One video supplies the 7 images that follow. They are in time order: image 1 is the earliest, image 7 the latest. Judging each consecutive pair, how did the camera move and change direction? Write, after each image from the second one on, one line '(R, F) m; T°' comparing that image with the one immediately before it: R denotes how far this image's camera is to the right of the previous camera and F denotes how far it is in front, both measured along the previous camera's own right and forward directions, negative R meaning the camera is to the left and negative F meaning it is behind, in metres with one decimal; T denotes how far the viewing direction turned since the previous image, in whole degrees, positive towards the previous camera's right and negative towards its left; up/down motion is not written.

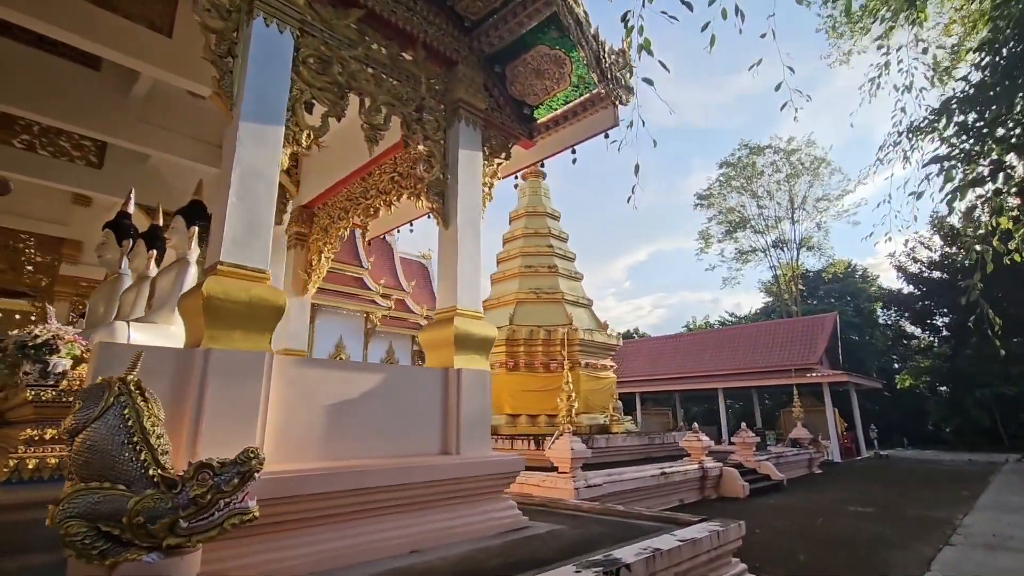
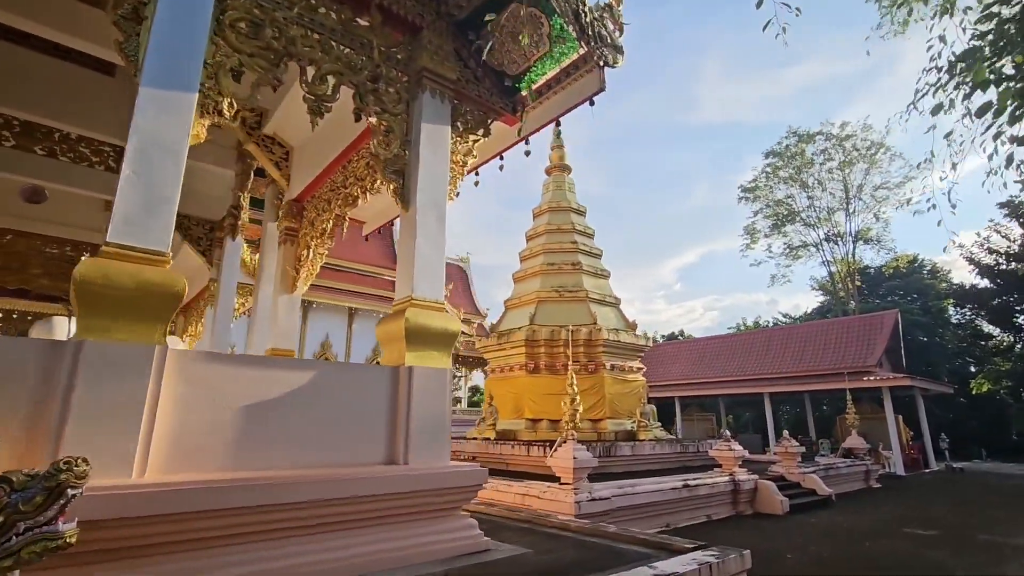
(+0.4, +0.4) m; -5°
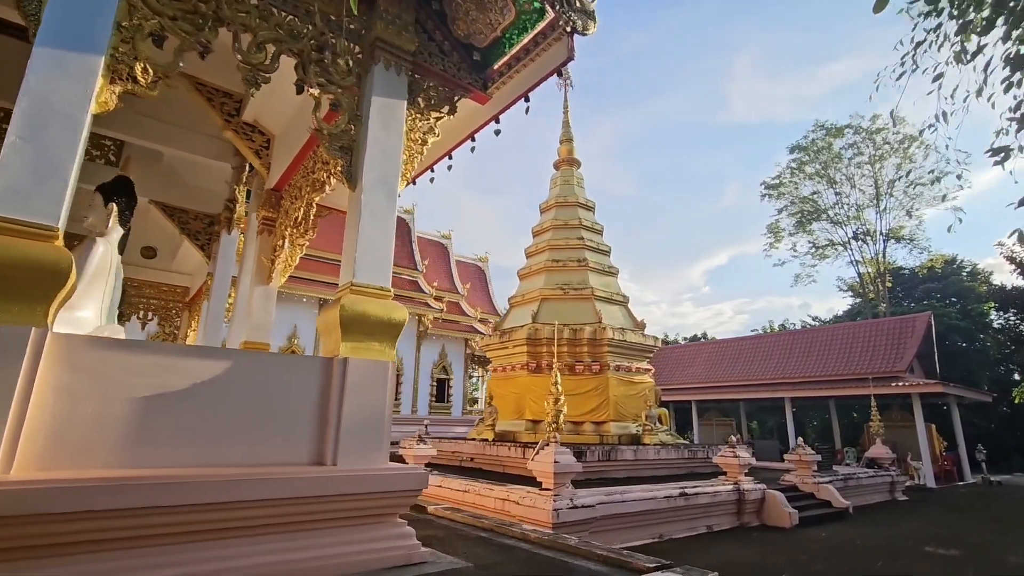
(+0.4, +0.3) m; -3°
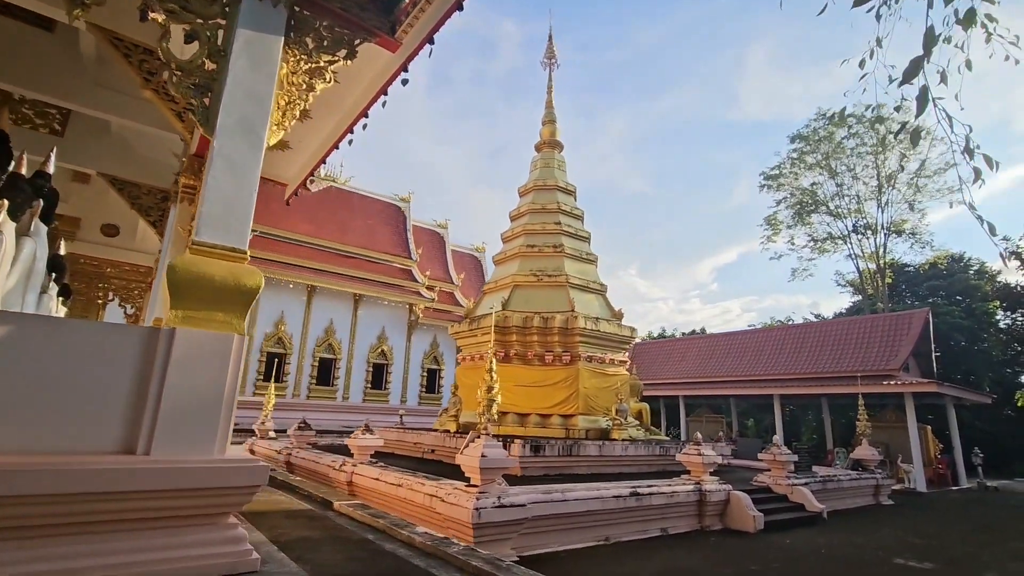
(+0.5, +0.4) m; -1°
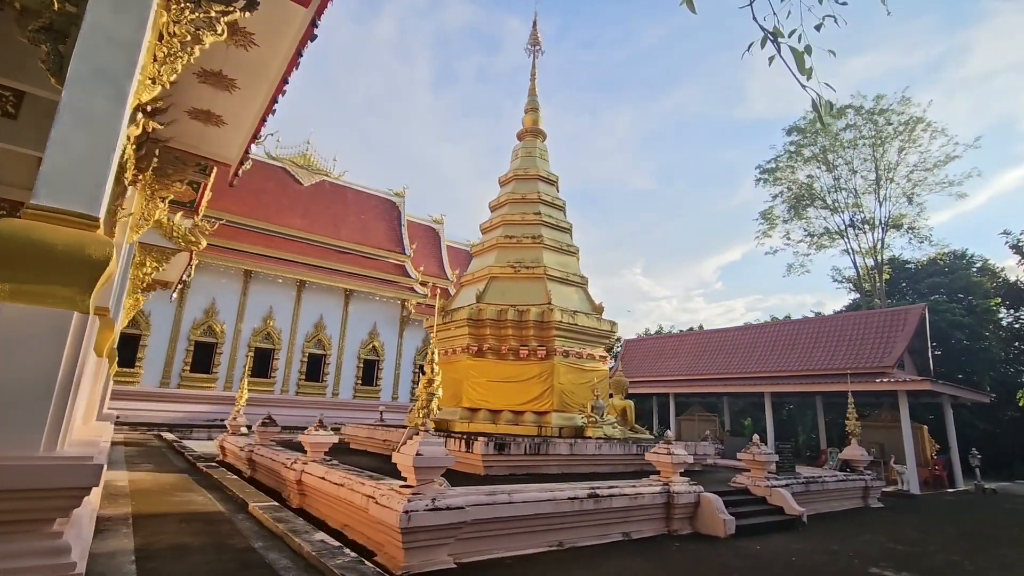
(+0.4, +0.3) m; 0°
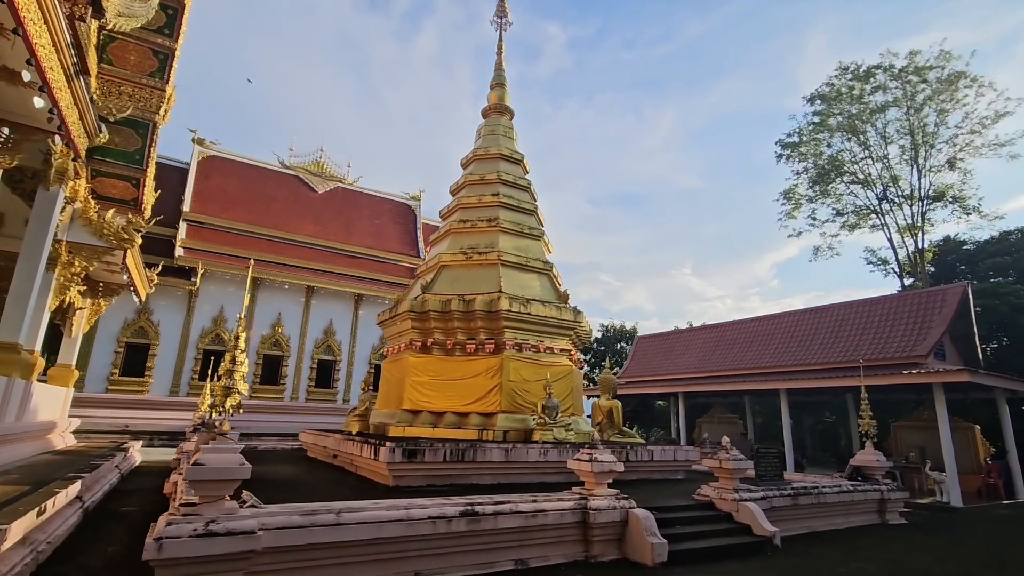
(+1.2, +0.8) m; -5°
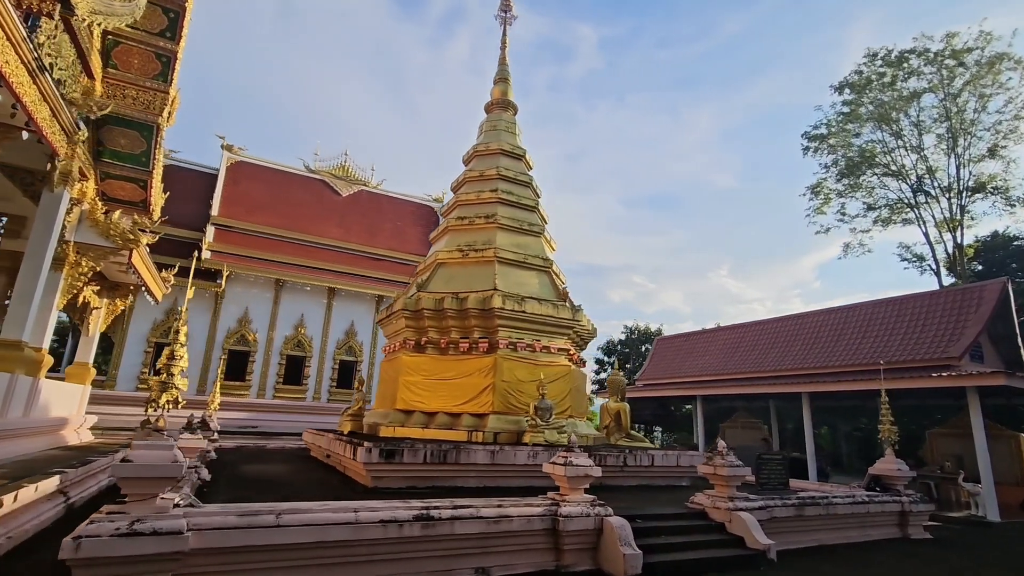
(+0.4, +0.2) m; -4°
